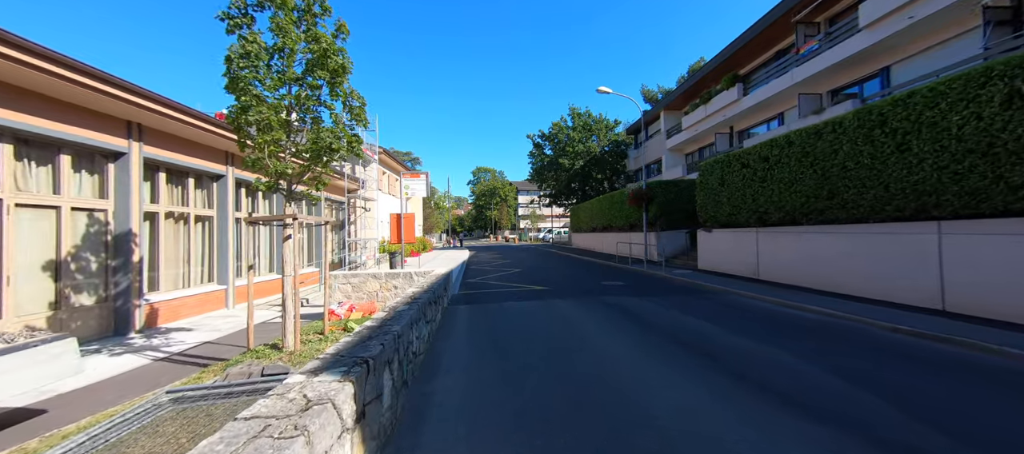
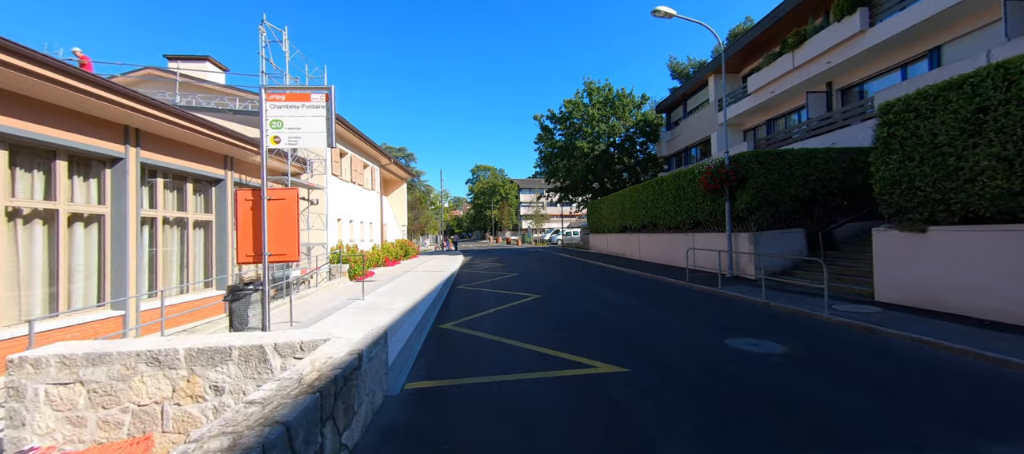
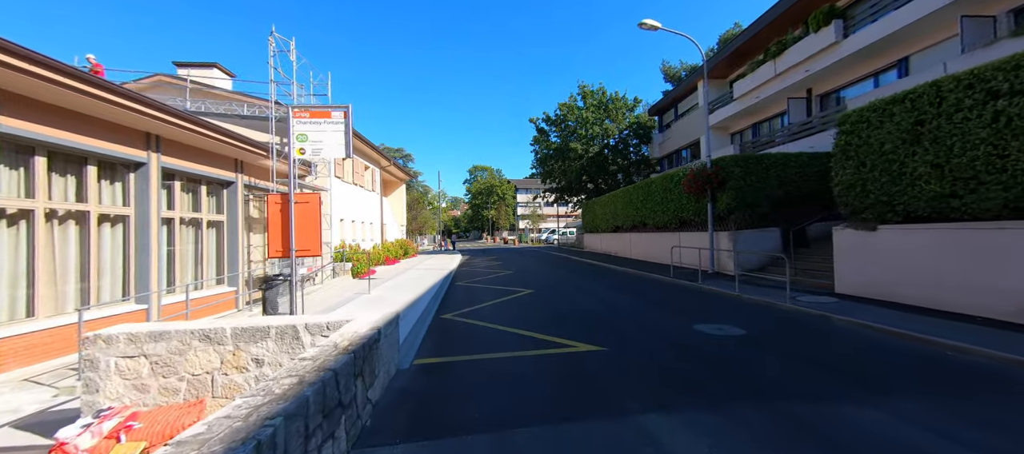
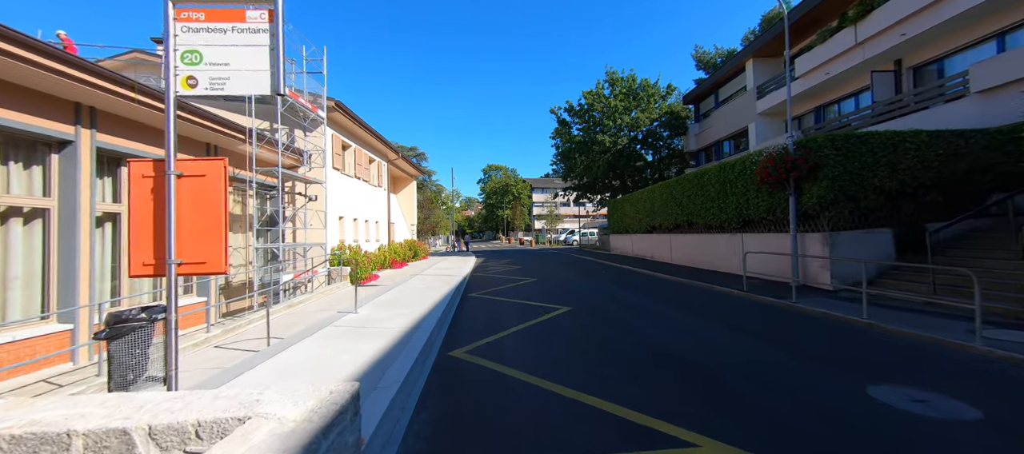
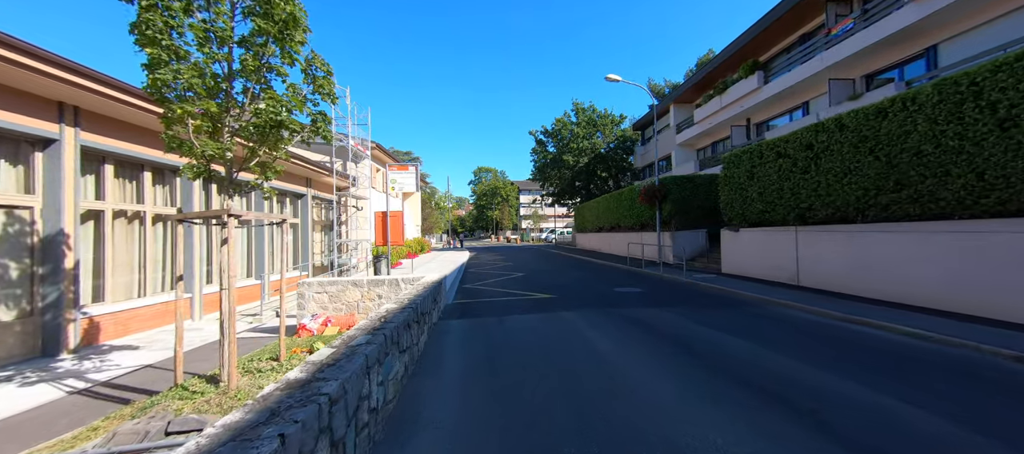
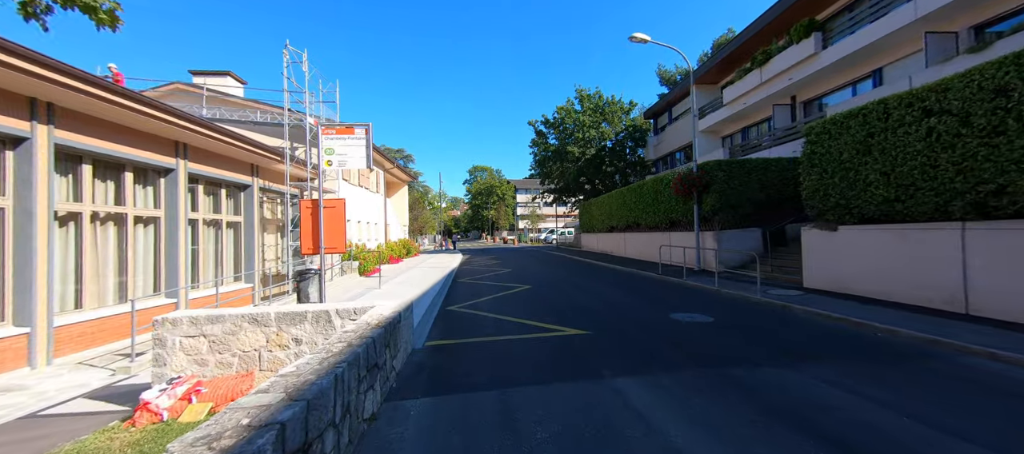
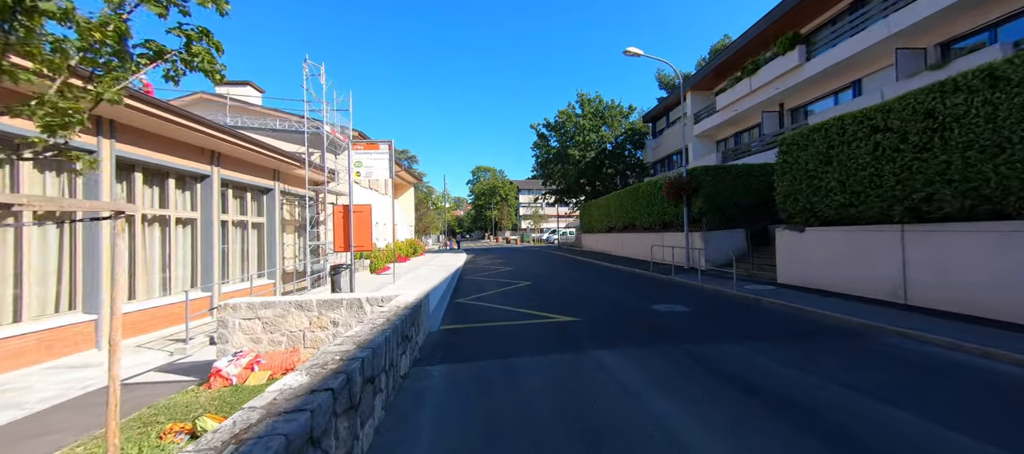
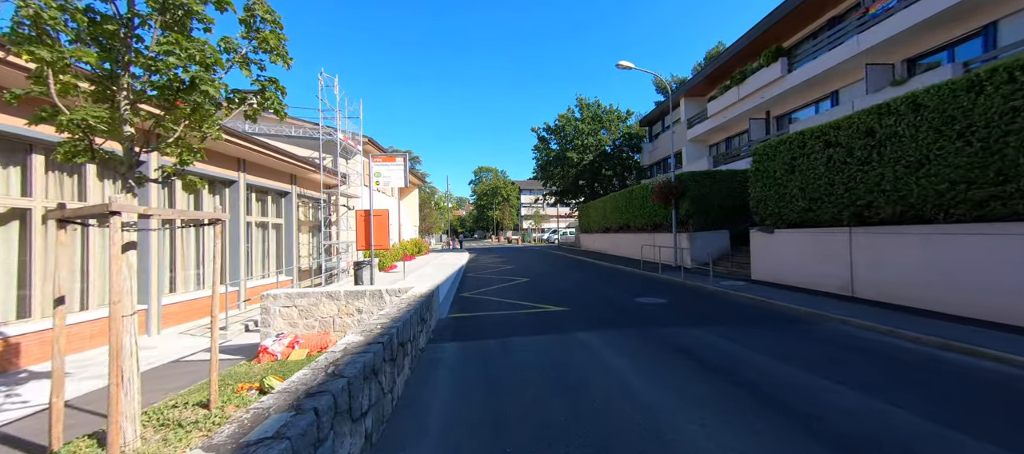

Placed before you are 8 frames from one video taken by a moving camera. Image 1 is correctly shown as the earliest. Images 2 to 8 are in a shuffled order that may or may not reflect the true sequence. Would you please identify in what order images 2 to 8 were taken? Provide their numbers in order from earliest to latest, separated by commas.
5, 8, 7, 6, 3, 2, 4
